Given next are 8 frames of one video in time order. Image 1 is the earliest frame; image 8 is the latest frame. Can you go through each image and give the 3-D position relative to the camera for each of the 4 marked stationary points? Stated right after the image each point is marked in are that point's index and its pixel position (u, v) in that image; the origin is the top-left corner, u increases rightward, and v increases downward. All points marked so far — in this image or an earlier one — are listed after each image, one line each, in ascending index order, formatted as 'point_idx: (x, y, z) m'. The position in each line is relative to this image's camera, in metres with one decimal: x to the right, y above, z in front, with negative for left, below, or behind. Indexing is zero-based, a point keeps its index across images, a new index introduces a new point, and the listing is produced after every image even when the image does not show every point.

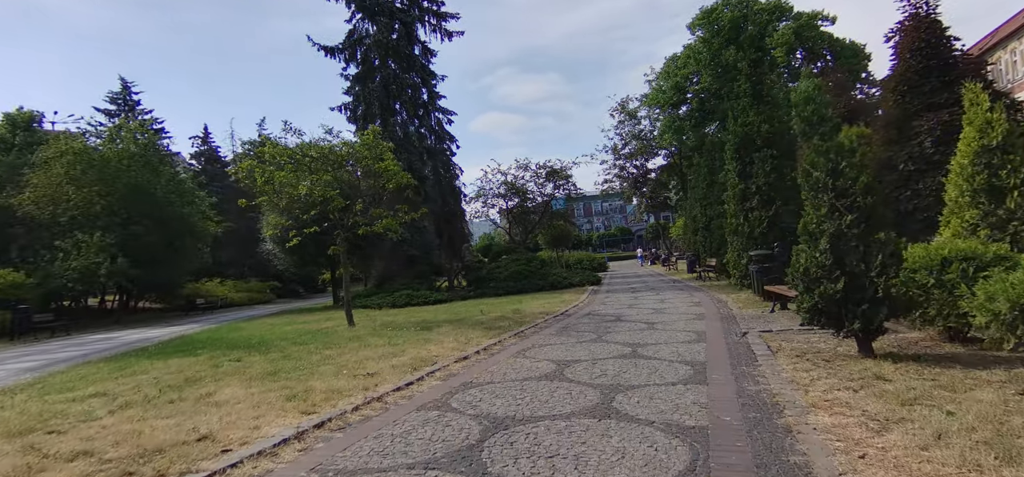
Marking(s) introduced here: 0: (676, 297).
0: (+4.7, -1.6, +15.8) m
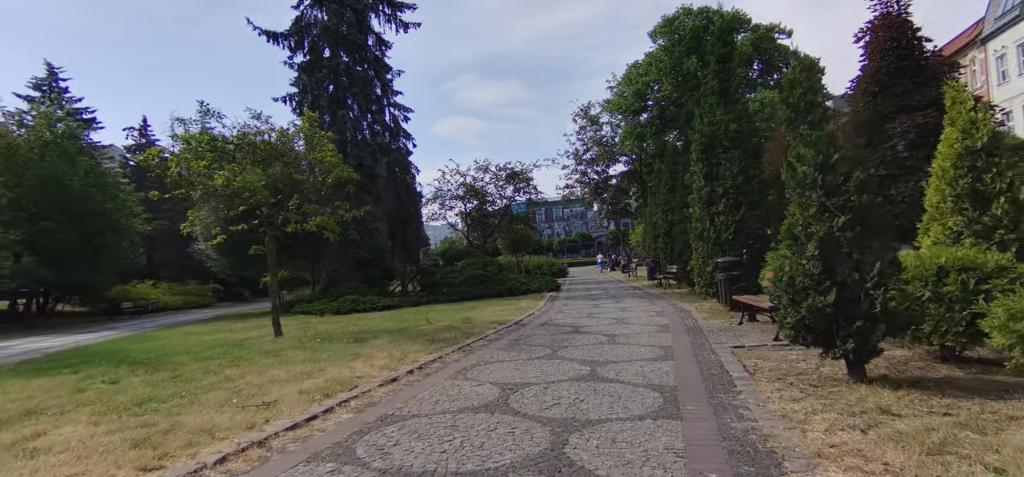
0: (+3.4, -1.8, +15.0) m
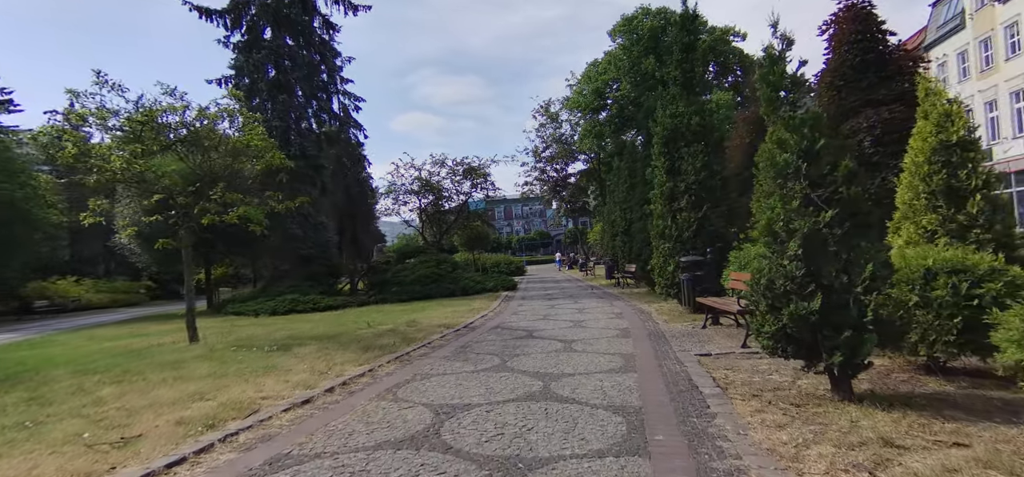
0: (+2.2, -1.7, +14.3) m
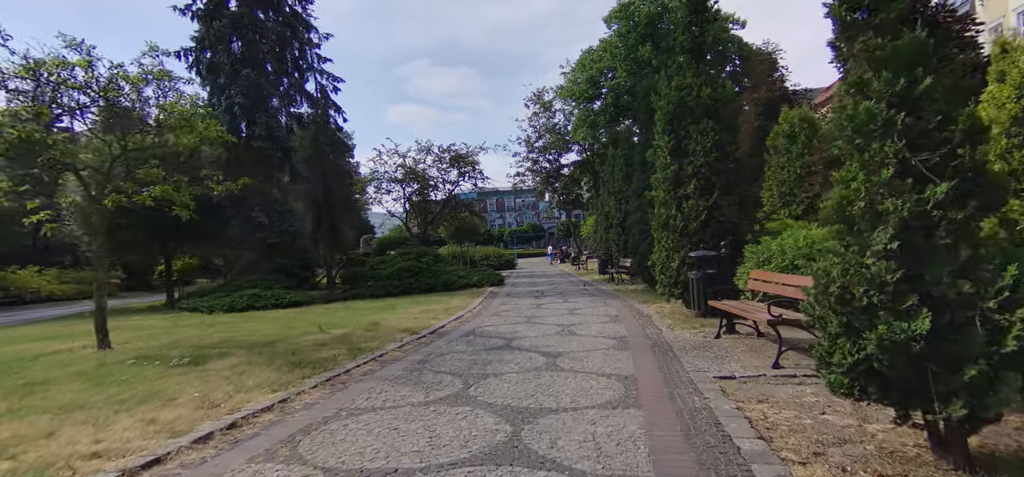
0: (+1.8, -1.5, +12.8) m
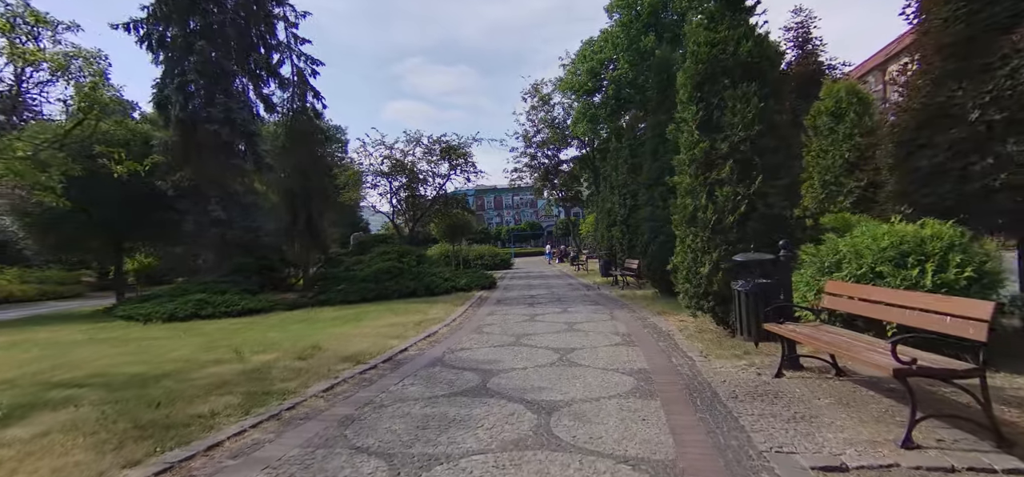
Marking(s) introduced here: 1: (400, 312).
0: (+1.5, -1.5, +10.7) m
1: (-2.5, -1.6, +12.0) m
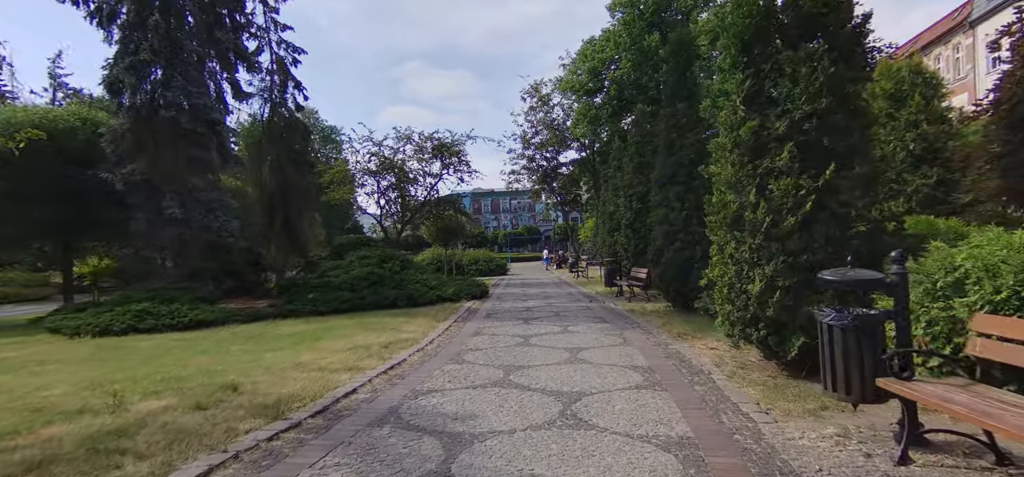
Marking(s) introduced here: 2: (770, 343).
0: (+1.4, -1.6, +8.9) m
1: (-2.6, -1.7, +10.1) m
2: (+2.6, -1.1, +5.6) m
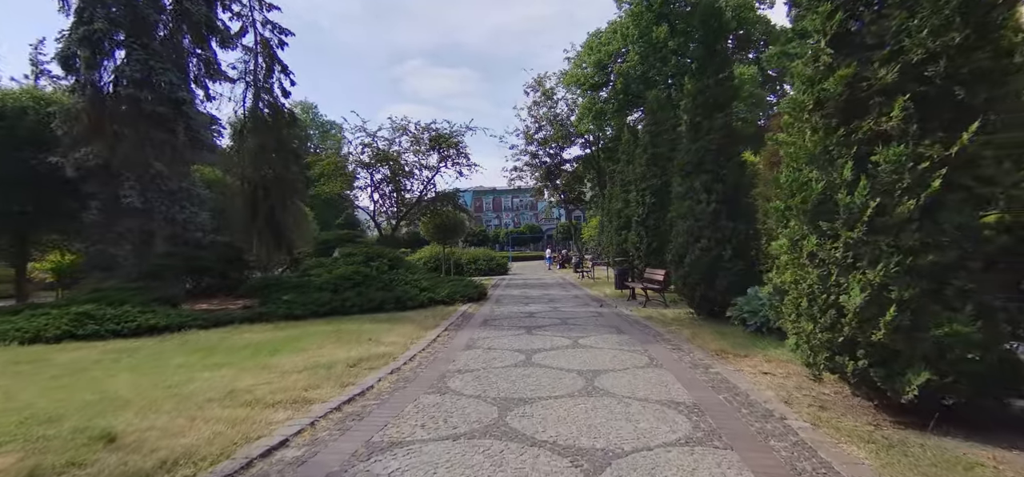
0: (+1.4, -1.5, +7.3) m
1: (-2.6, -1.6, +8.6) m
2: (+2.6, -1.0, +4.0) m
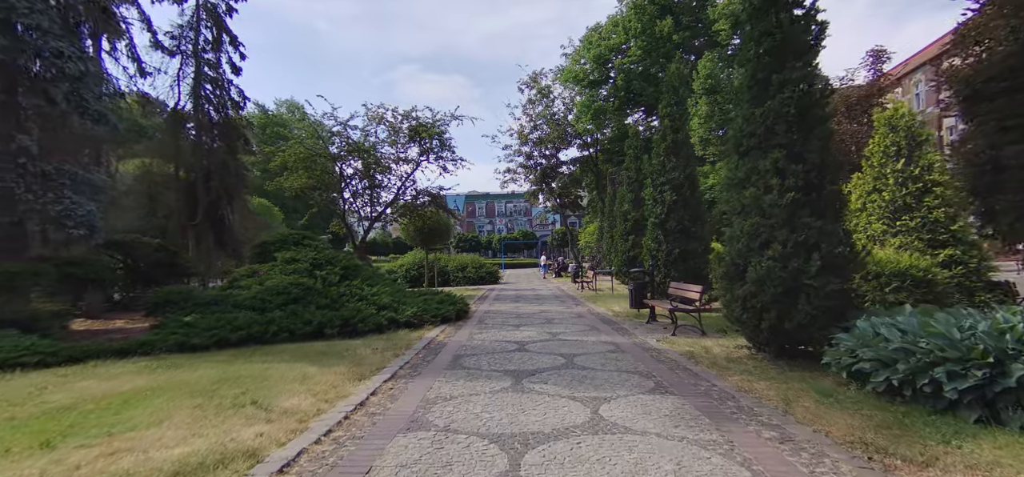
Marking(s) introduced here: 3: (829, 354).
0: (+1.2, -1.5, +4.0) m
1: (-2.8, -1.5, +5.2) m
2: (+2.4, -1.0, +0.7) m
3: (+3.4, -1.3, +6.0) m
